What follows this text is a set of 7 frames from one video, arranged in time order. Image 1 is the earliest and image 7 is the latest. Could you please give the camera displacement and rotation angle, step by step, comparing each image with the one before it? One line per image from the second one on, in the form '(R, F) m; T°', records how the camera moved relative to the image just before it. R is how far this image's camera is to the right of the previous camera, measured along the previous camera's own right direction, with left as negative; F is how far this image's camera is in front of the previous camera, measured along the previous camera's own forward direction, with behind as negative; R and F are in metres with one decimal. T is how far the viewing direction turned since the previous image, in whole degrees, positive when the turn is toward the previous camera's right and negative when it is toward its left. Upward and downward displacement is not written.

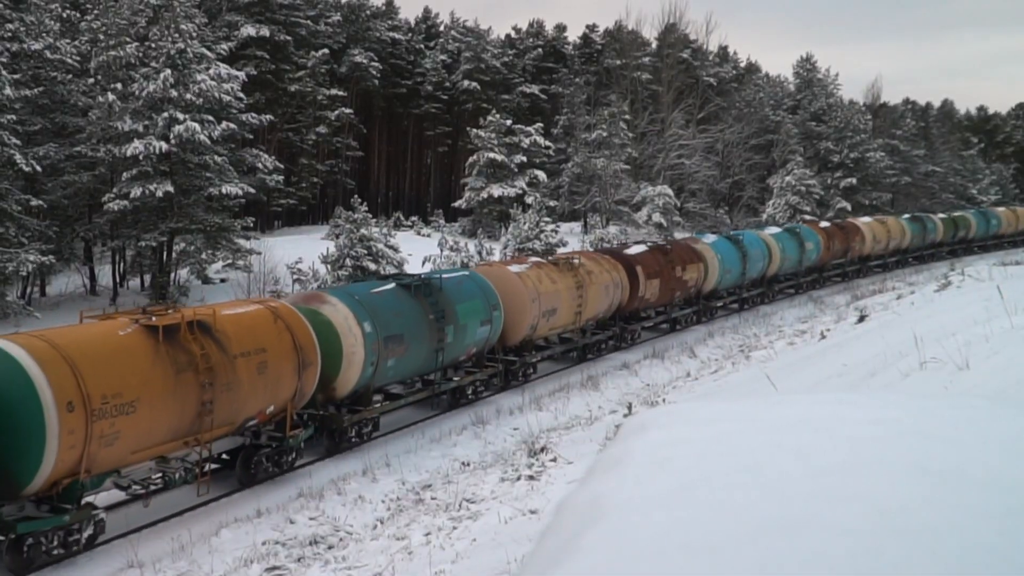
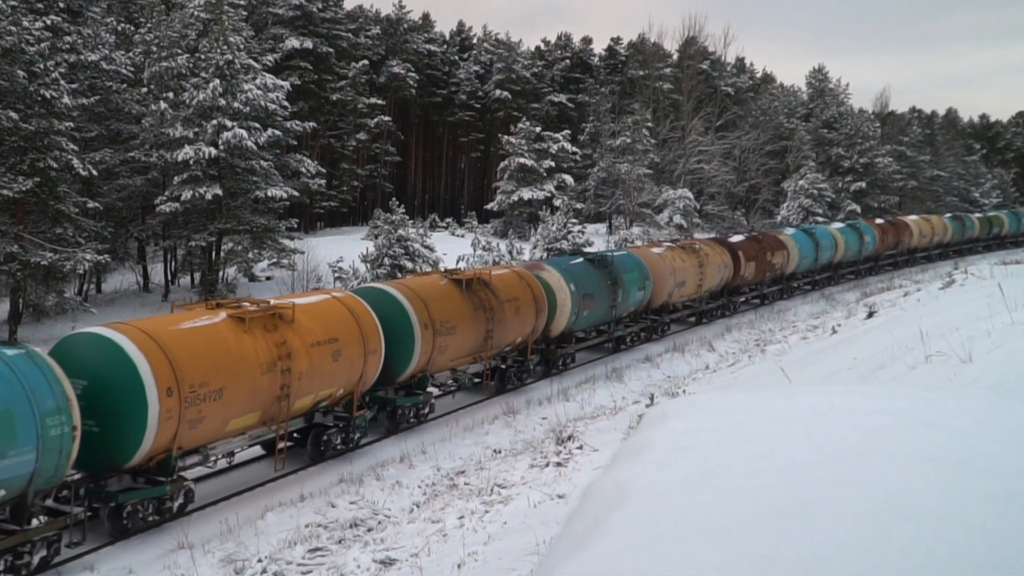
(0.0, -0.5) m; -2°
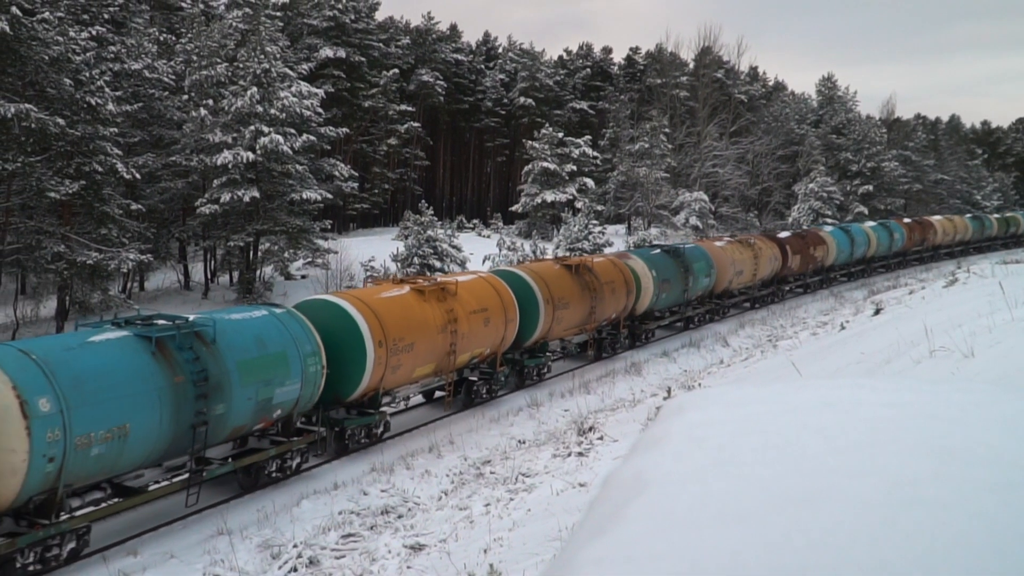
(0.0, -0.4) m; -2°
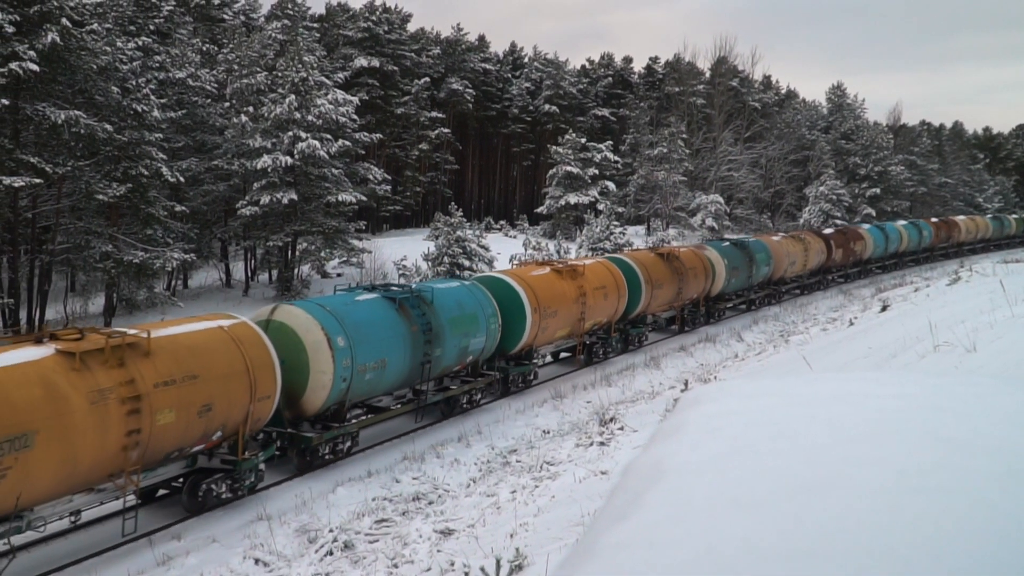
(0.0, -0.5) m; -2°
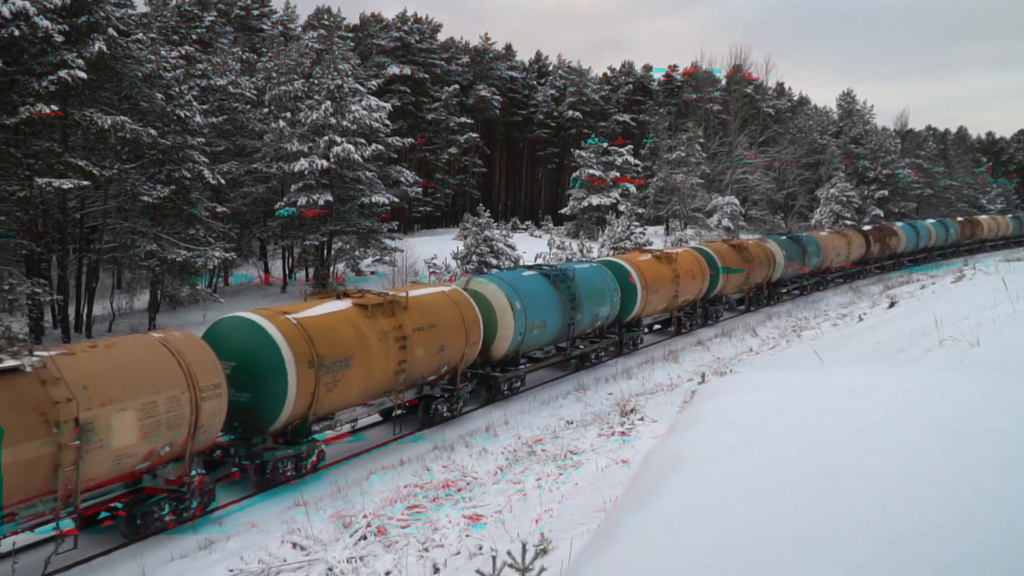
(0.0, -0.5) m; -2°
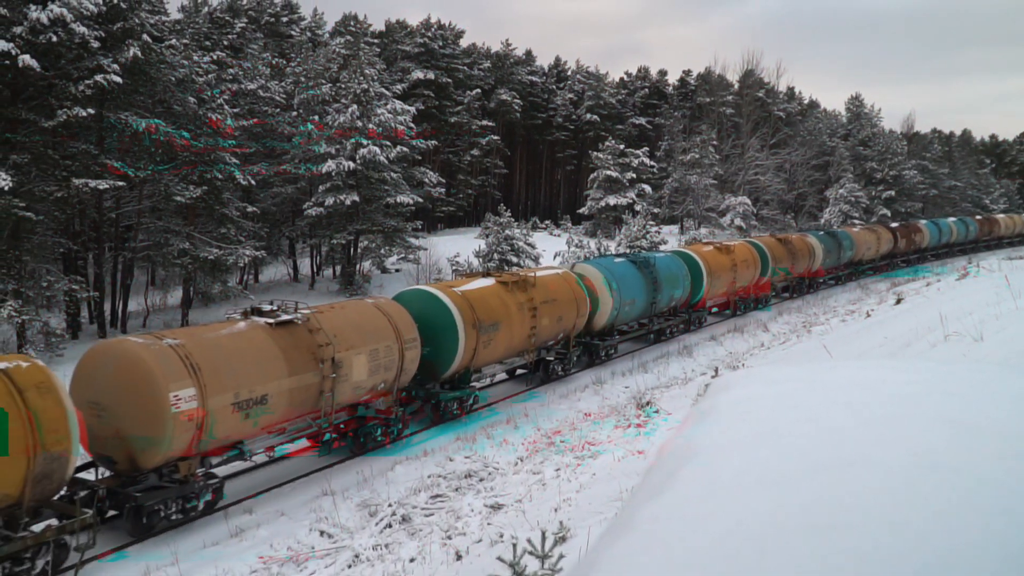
(0.0, -0.4) m; -2°
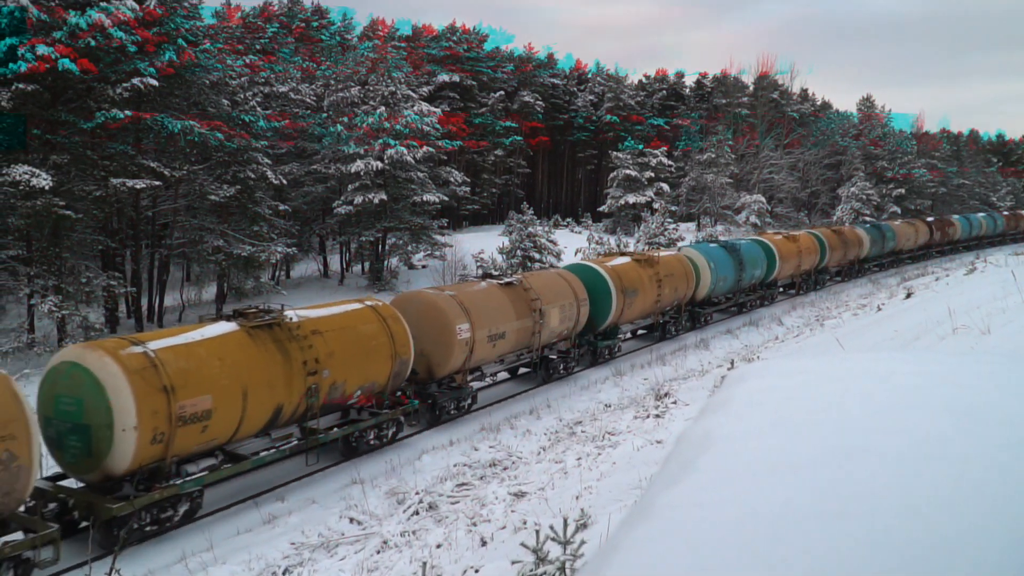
(0.0, -0.4) m; -2°
